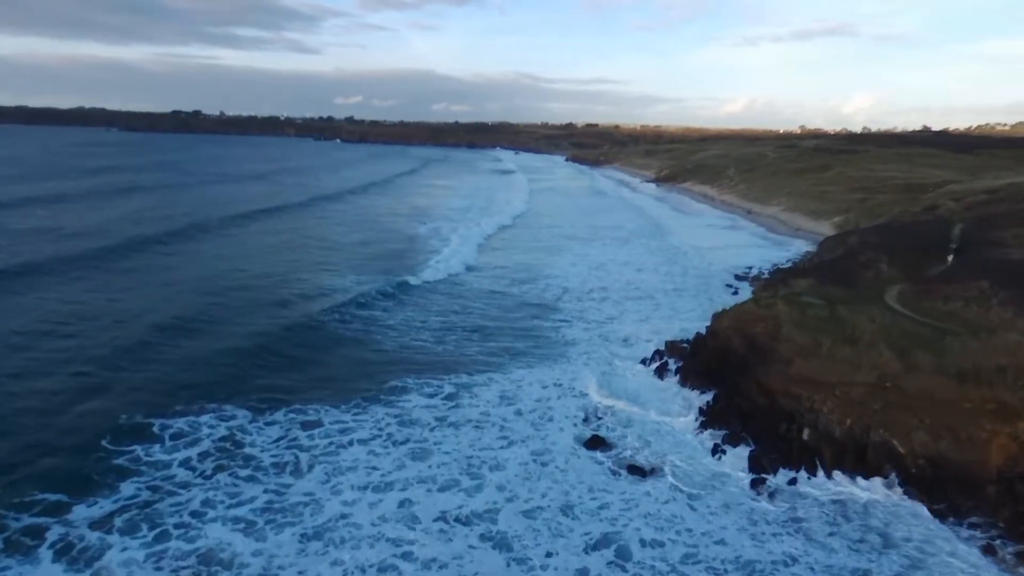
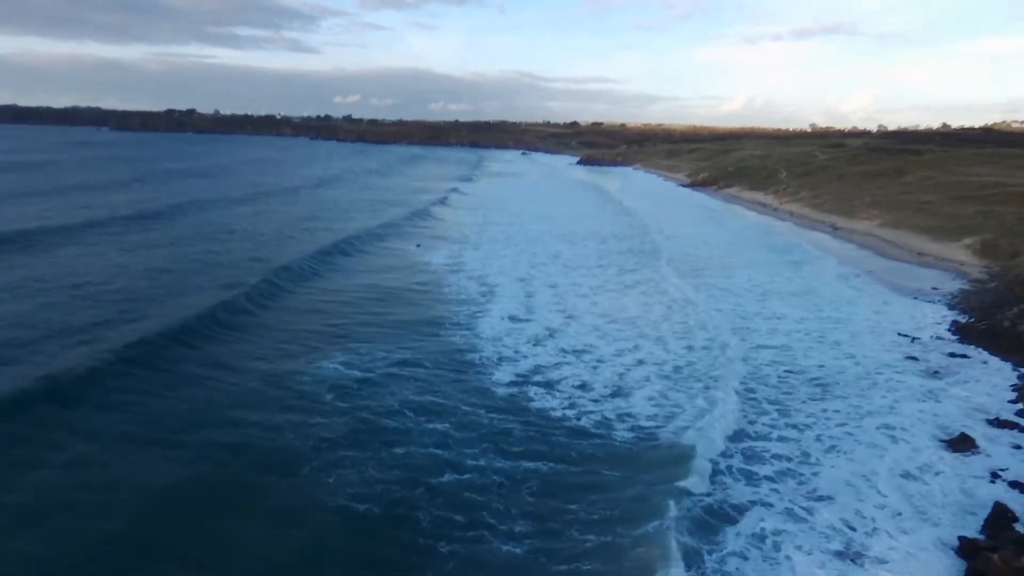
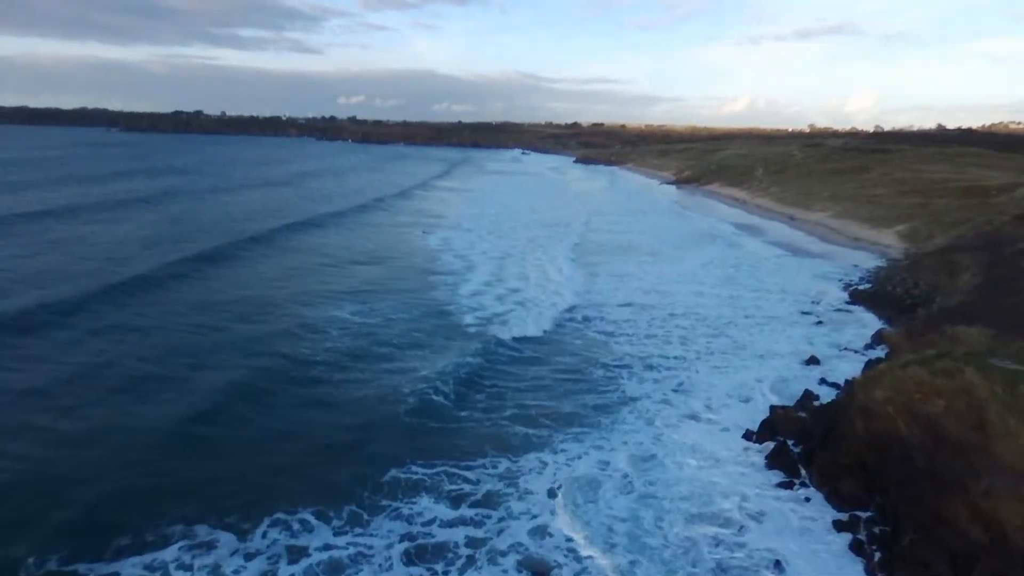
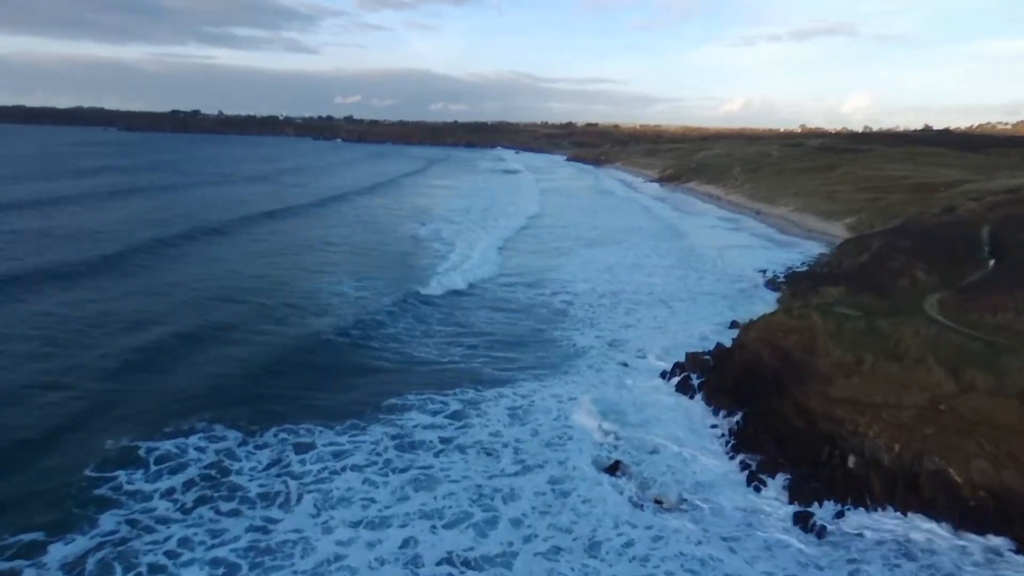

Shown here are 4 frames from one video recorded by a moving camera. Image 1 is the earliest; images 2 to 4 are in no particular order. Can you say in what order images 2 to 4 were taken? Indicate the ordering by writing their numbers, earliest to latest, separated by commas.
4, 3, 2
